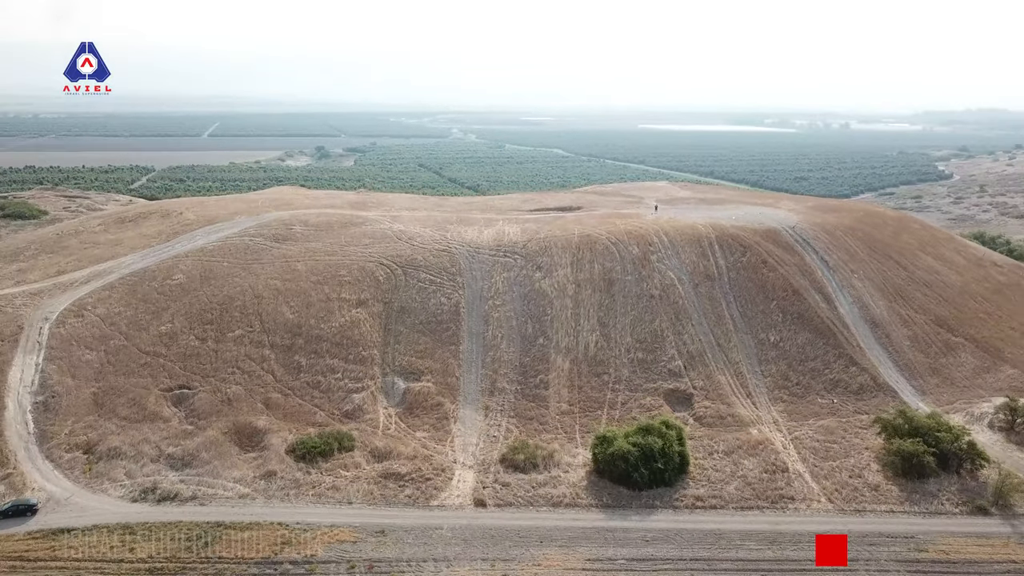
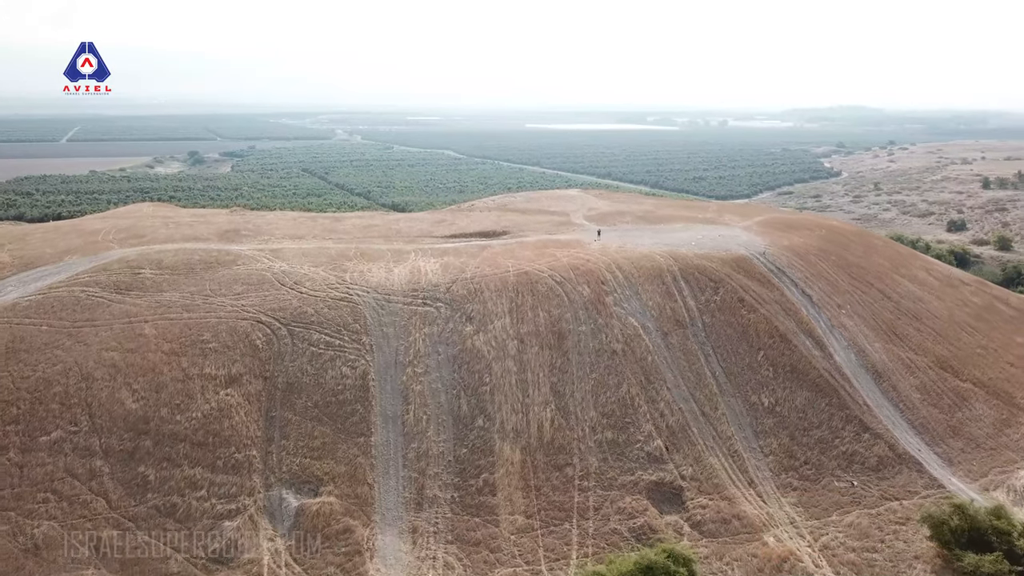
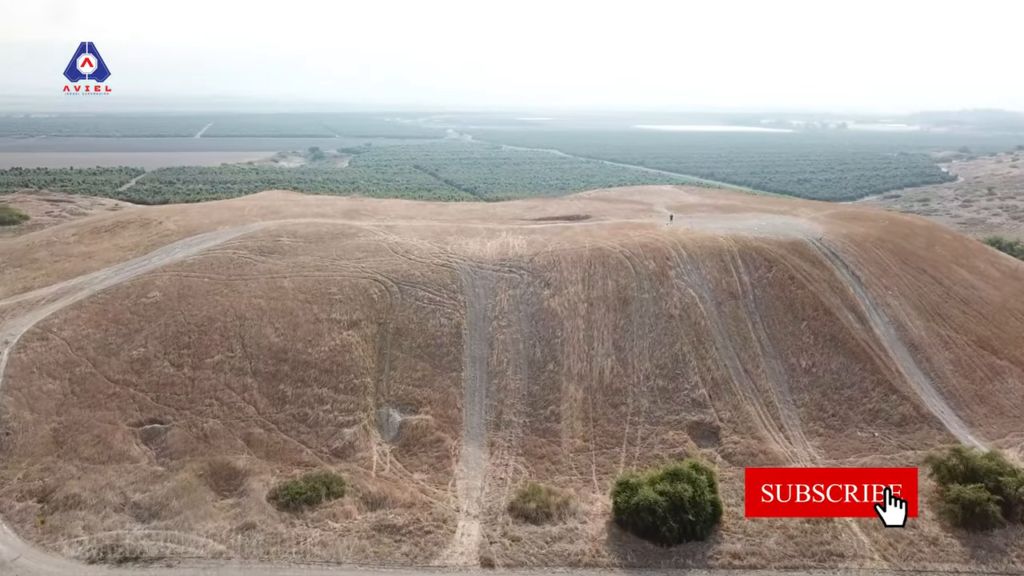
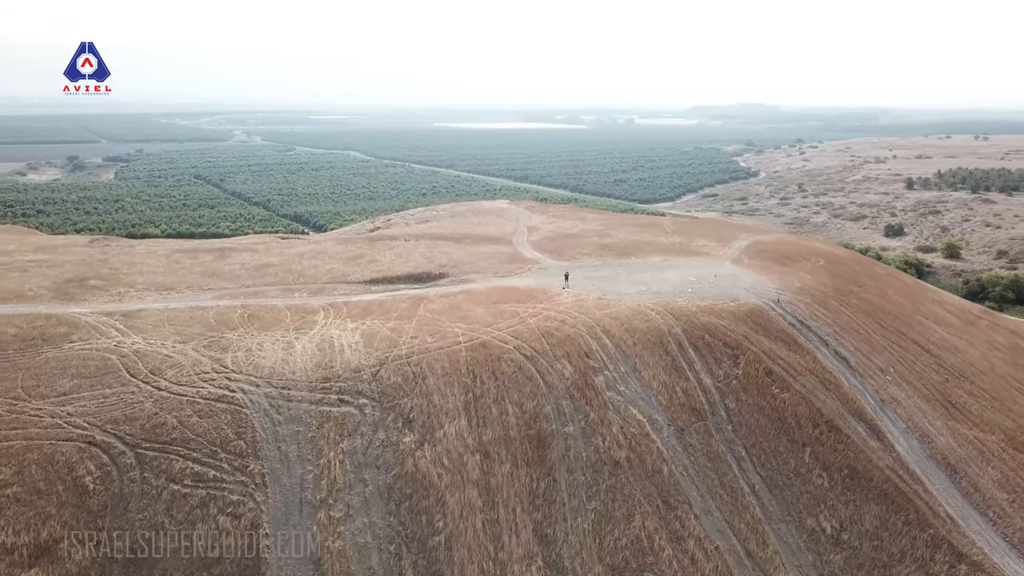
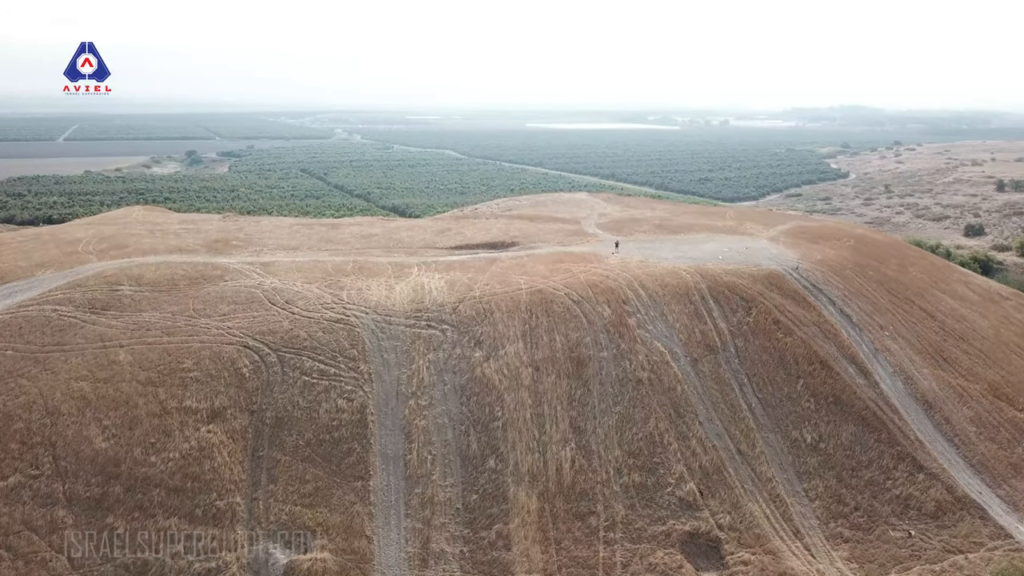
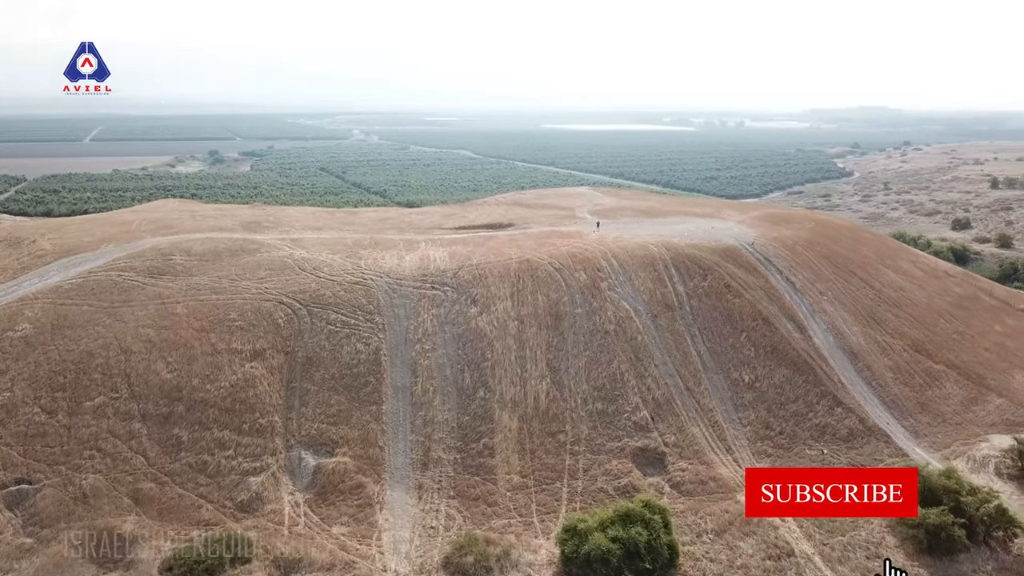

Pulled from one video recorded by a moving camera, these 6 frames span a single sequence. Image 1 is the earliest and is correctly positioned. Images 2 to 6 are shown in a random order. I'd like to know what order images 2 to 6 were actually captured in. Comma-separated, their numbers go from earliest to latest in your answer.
3, 6, 2, 5, 4
